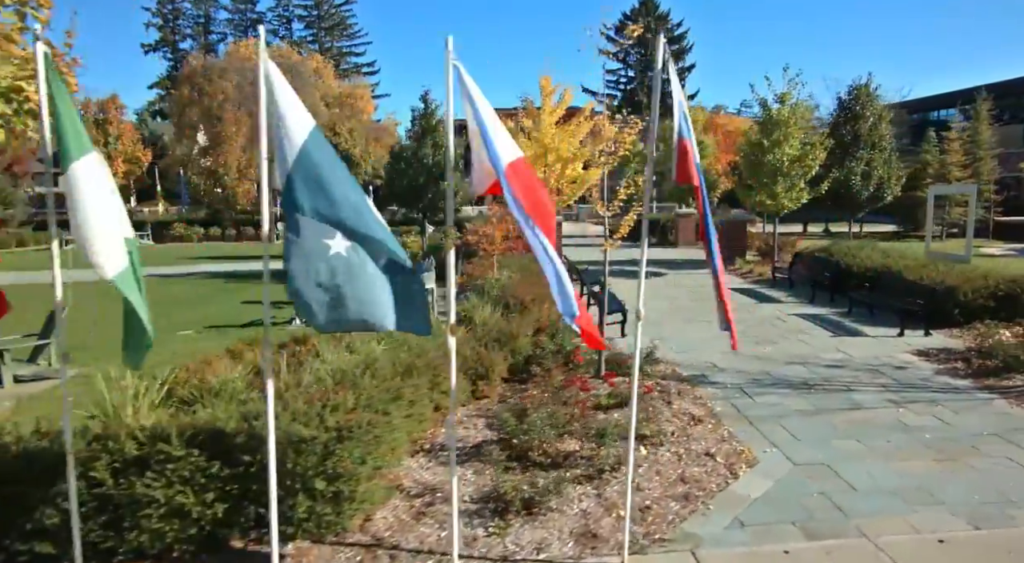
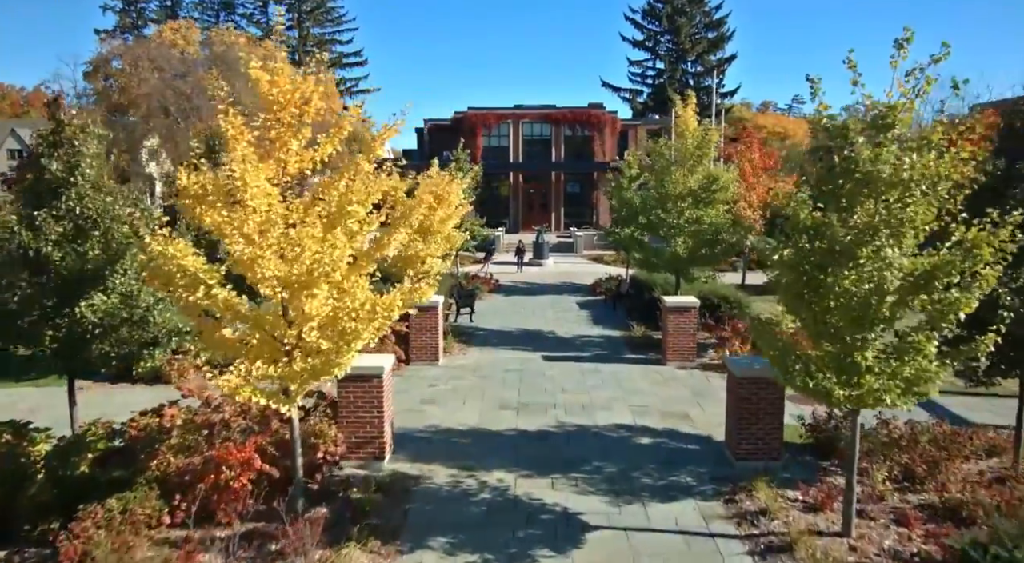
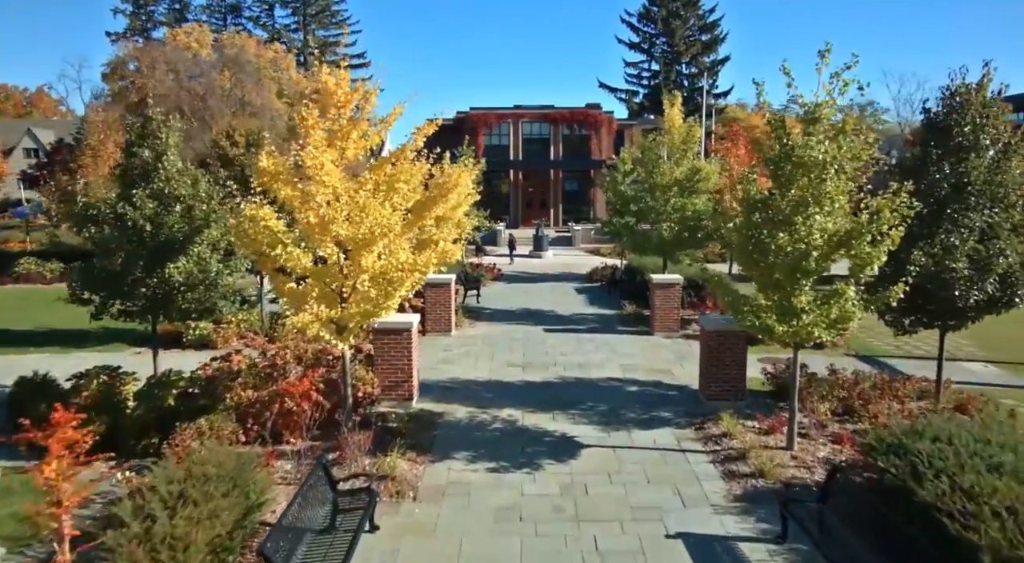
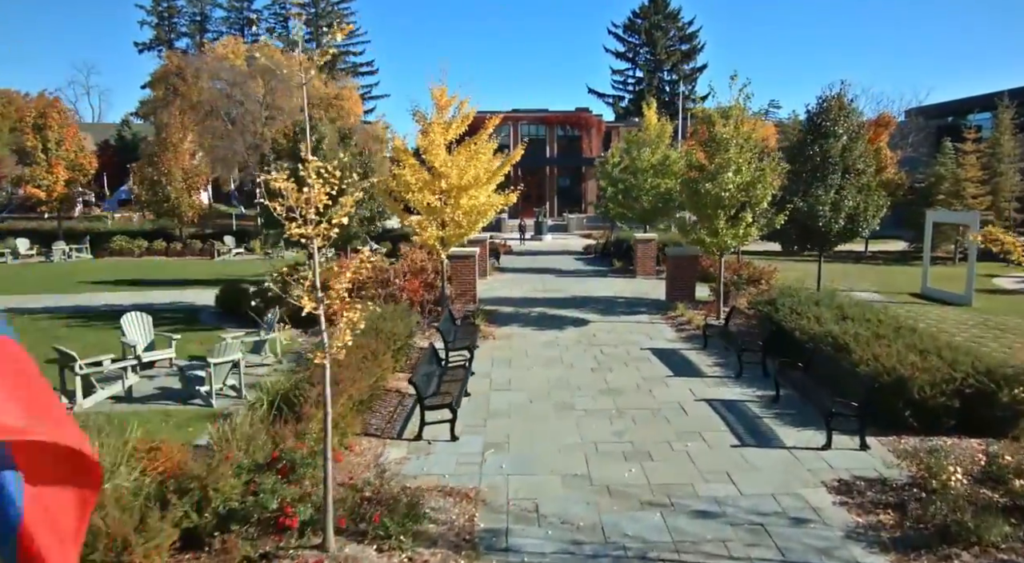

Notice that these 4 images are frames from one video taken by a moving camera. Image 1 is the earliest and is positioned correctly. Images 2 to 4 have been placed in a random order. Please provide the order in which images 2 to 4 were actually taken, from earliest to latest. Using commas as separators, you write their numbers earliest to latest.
4, 3, 2
